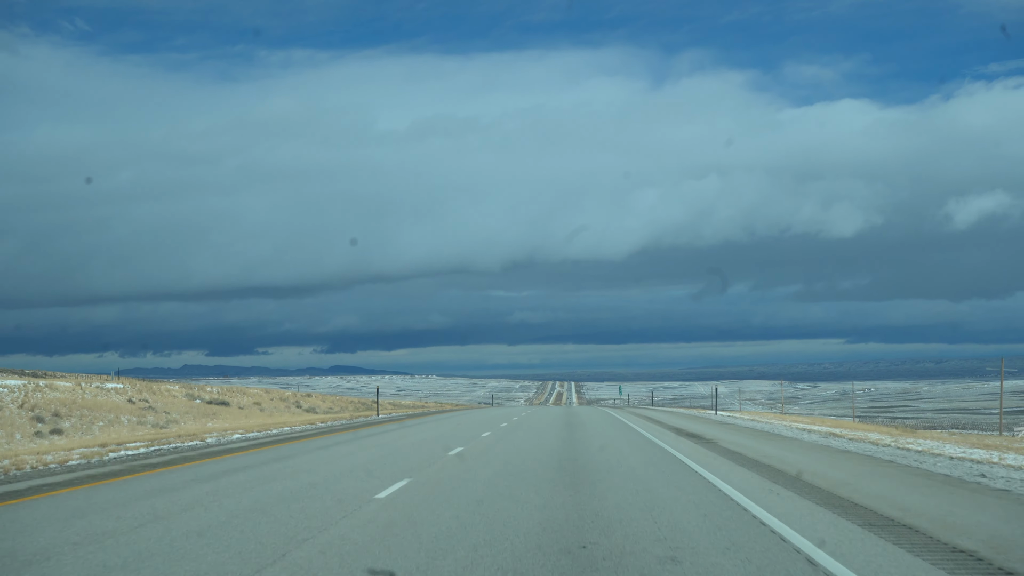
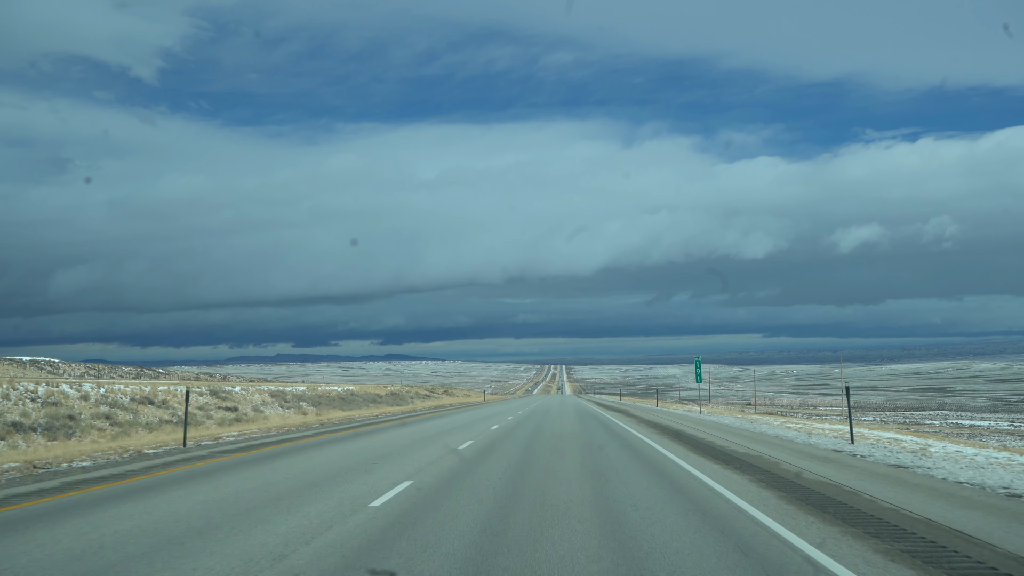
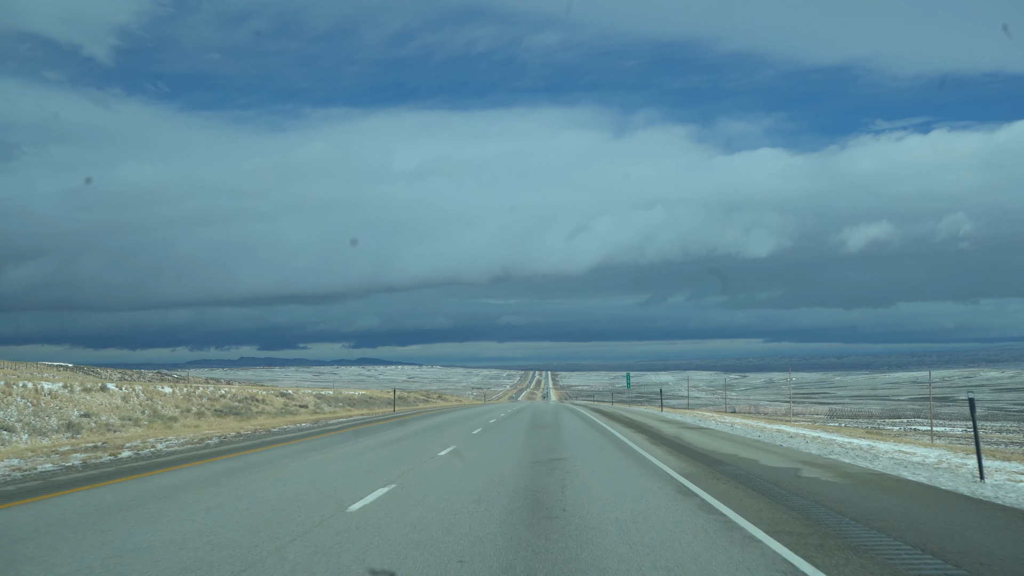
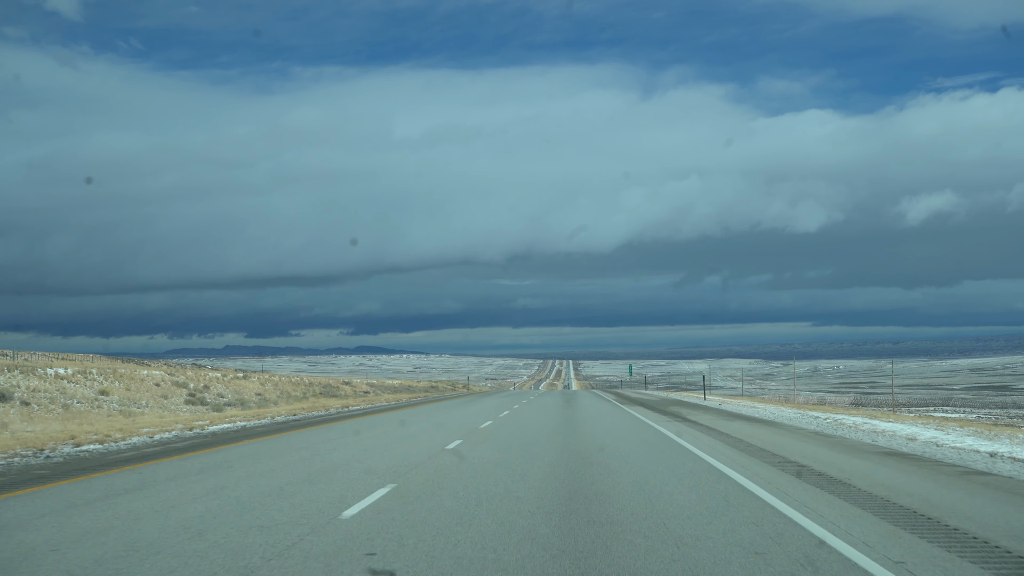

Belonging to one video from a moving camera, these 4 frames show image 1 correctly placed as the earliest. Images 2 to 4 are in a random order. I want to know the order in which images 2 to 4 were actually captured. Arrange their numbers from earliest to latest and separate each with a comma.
4, 3, 2
